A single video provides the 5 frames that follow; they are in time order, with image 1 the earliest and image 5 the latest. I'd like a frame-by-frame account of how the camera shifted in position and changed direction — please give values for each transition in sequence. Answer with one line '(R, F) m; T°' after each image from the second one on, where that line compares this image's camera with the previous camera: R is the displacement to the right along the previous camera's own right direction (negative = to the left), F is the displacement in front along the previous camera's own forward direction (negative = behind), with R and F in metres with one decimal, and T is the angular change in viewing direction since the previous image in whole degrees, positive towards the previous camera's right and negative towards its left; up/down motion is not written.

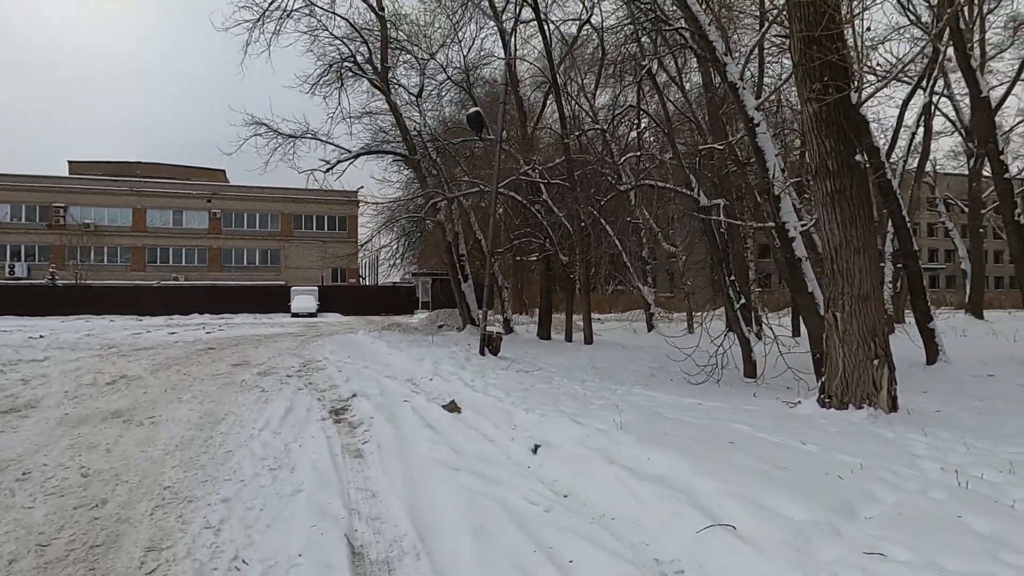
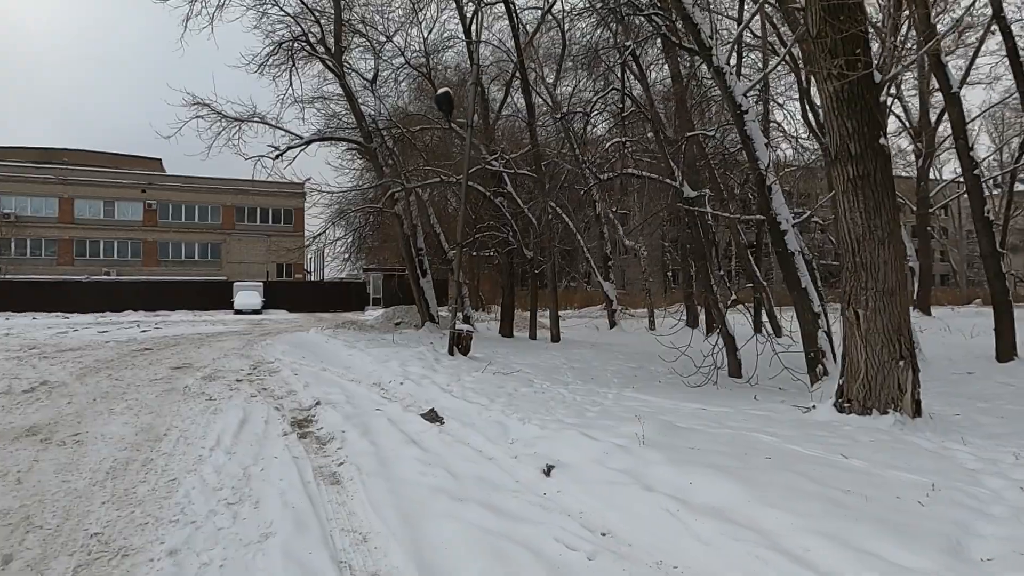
(-0.4, +0.8) m; +5°
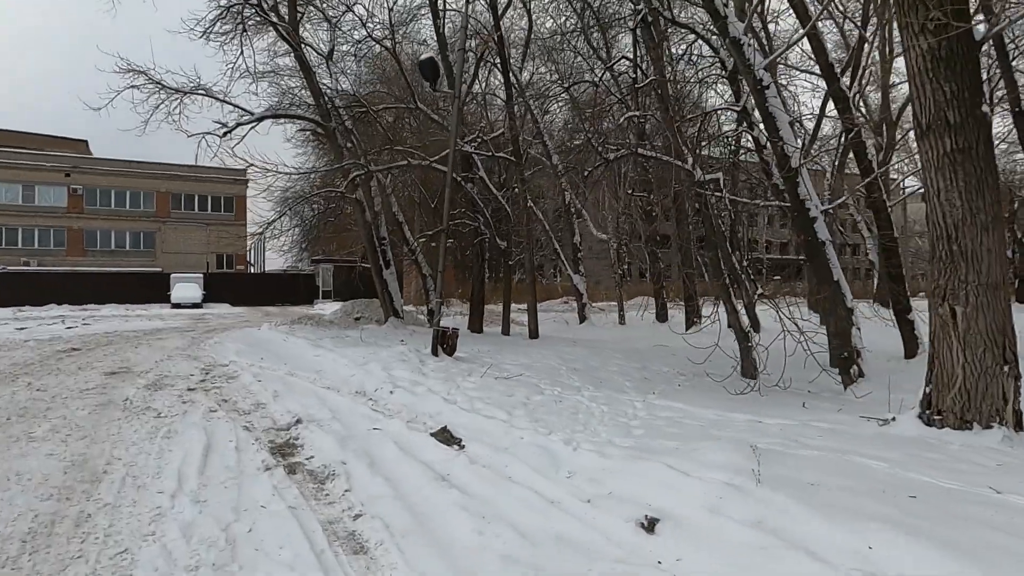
(-0.7, +1.2) m; +5°
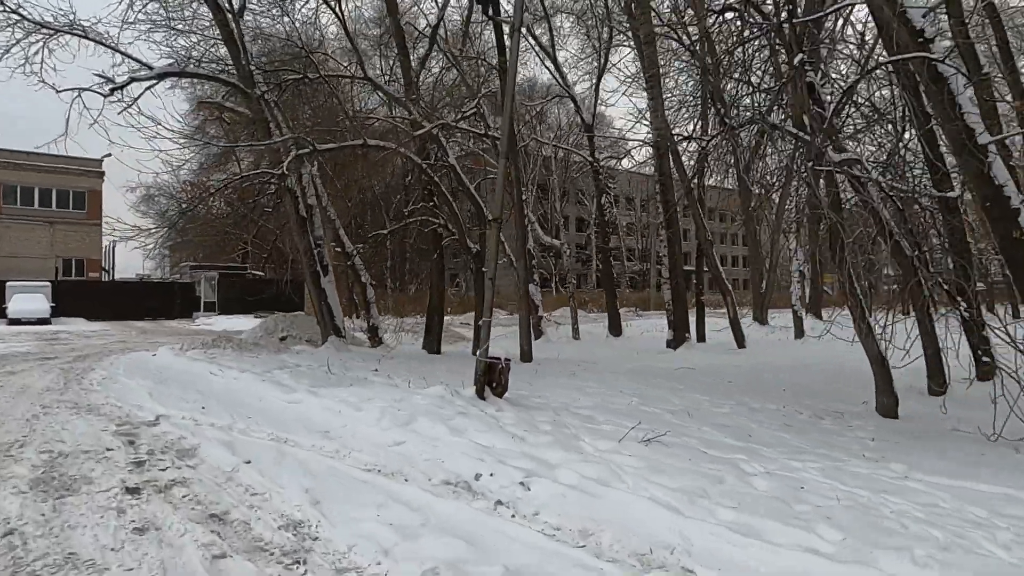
(-2.1, +3.0) m; +11°
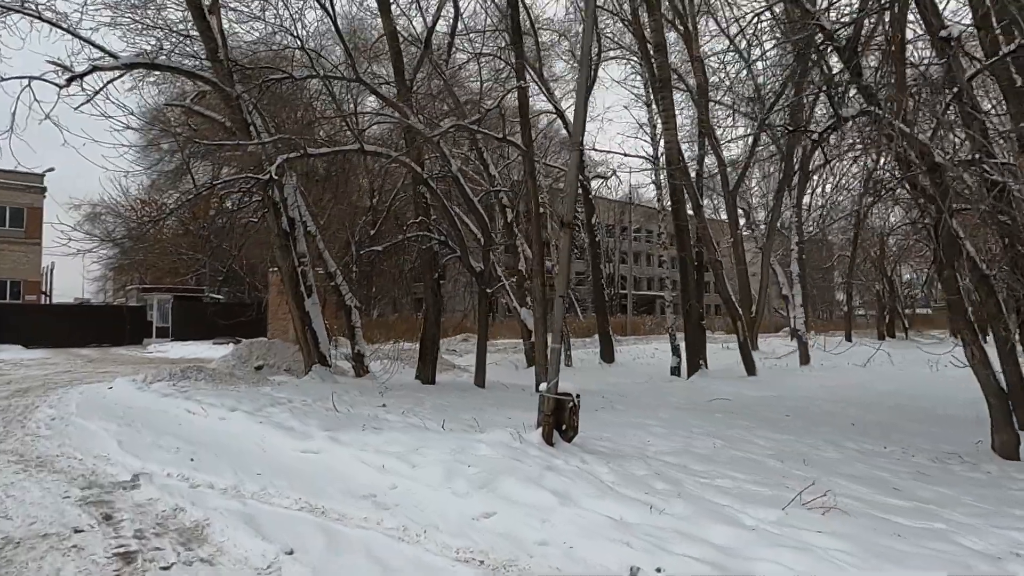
(-1.0, +1.3) m; +4°
